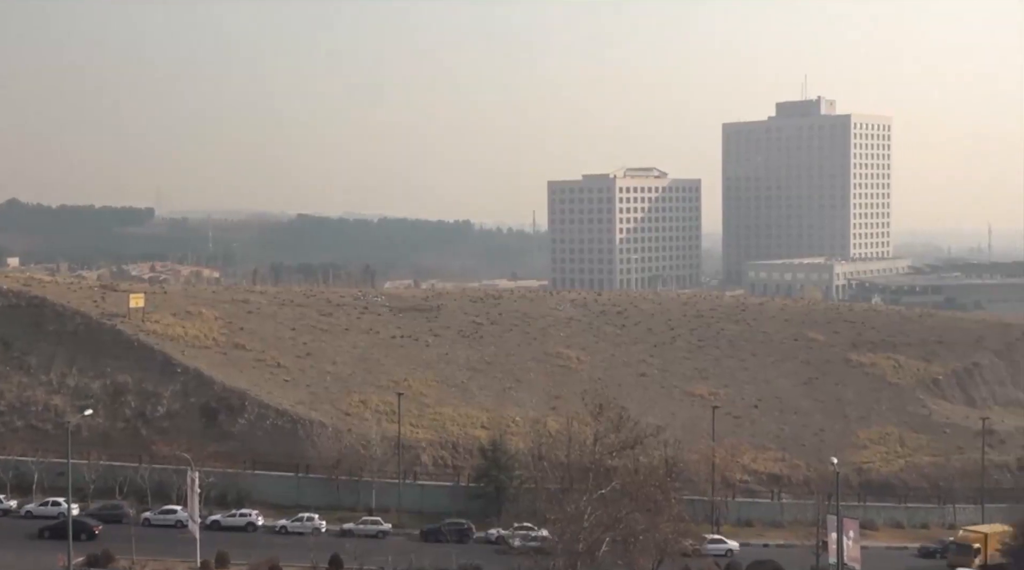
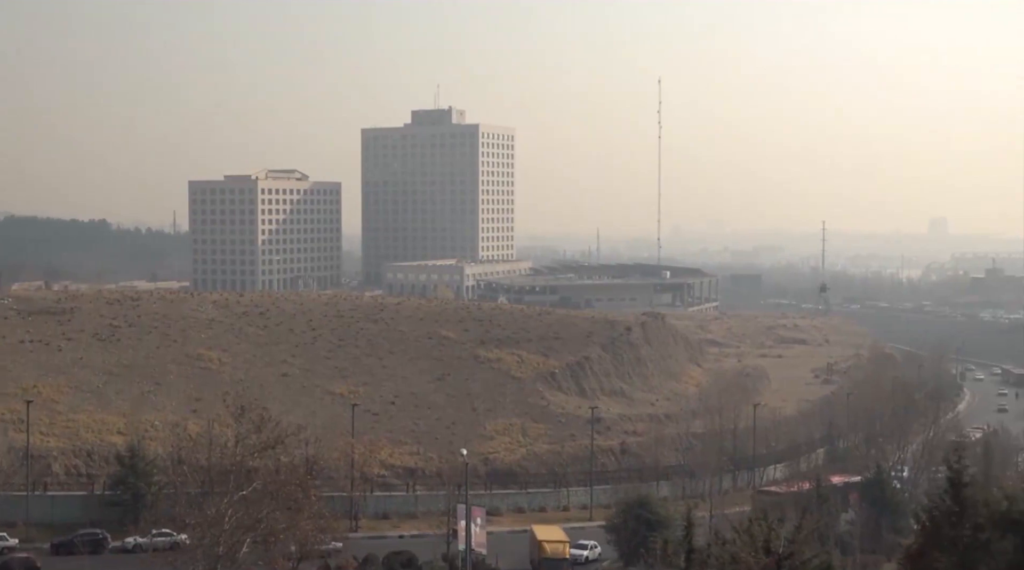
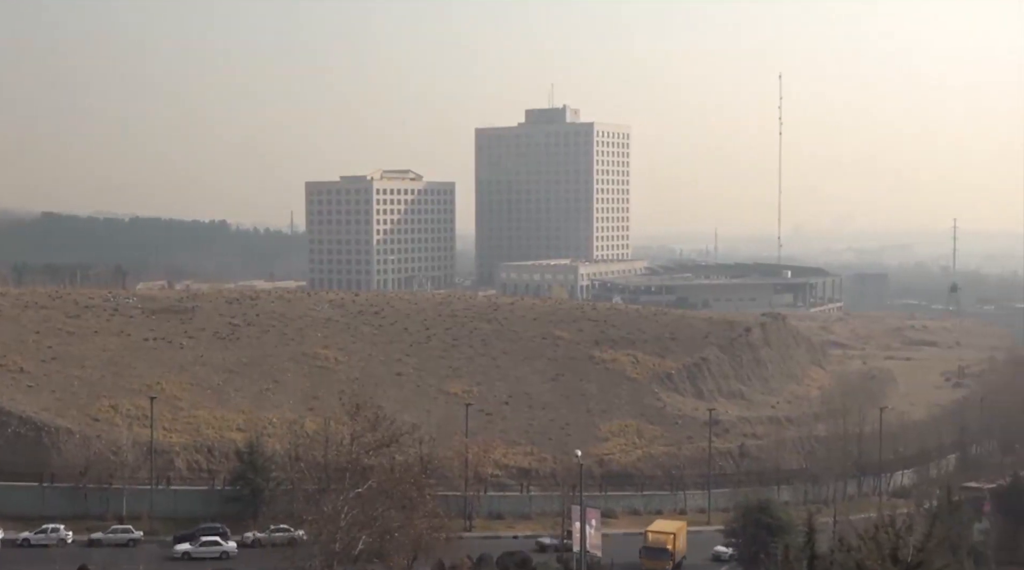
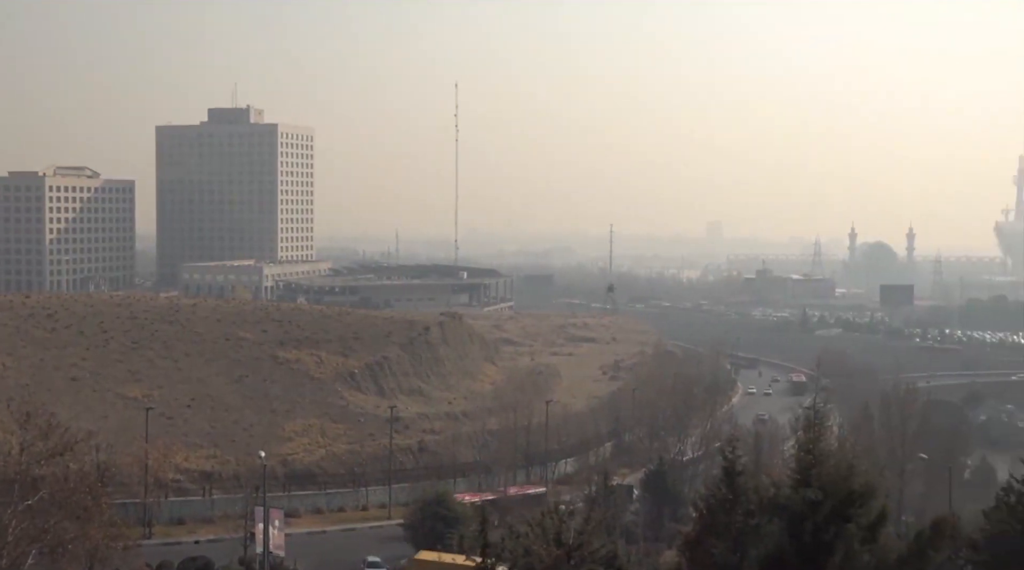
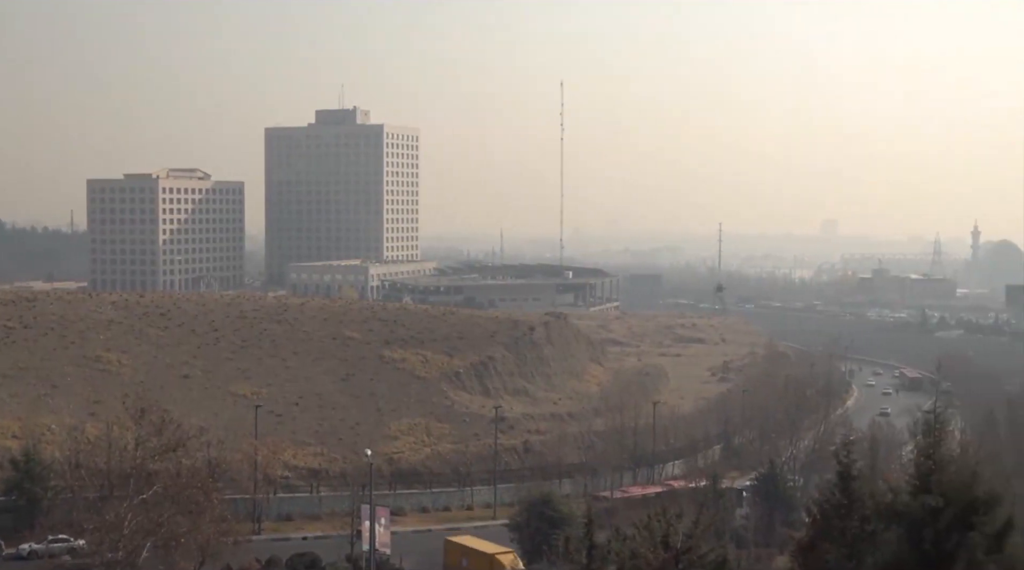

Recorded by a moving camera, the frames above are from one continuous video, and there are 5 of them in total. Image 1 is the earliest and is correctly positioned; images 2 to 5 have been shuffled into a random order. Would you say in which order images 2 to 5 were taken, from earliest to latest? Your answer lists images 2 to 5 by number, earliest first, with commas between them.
3, 2, 5, 4
